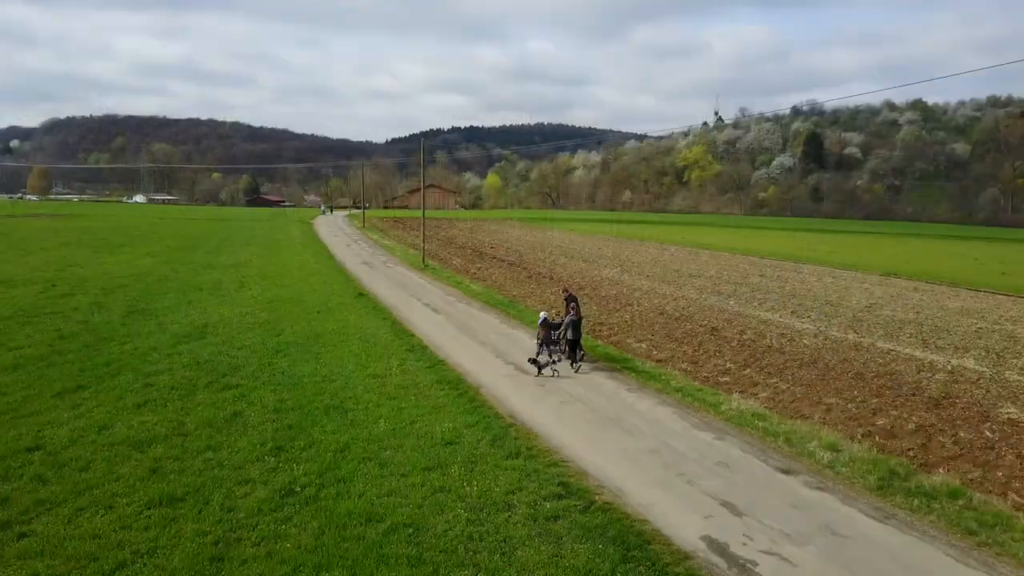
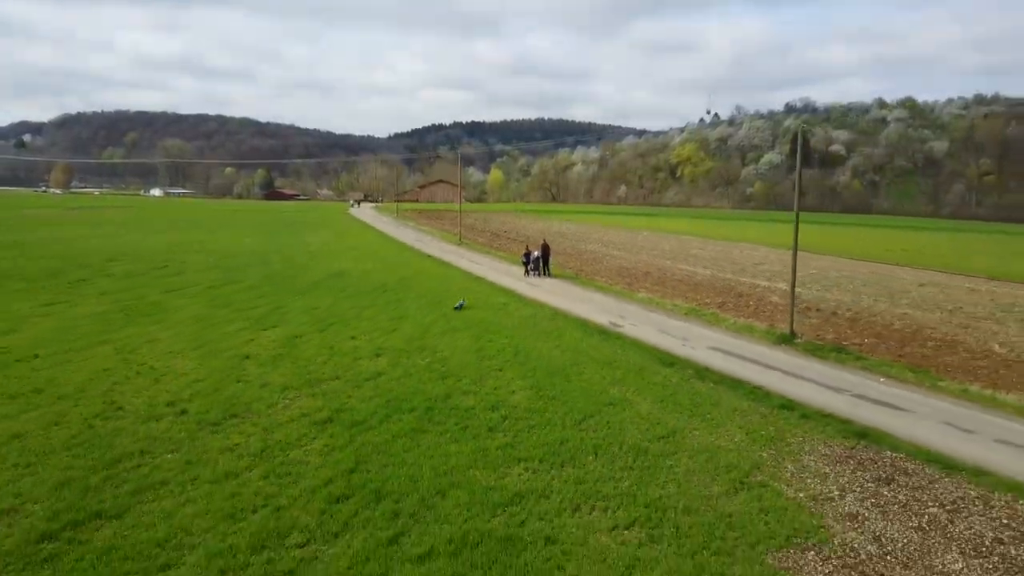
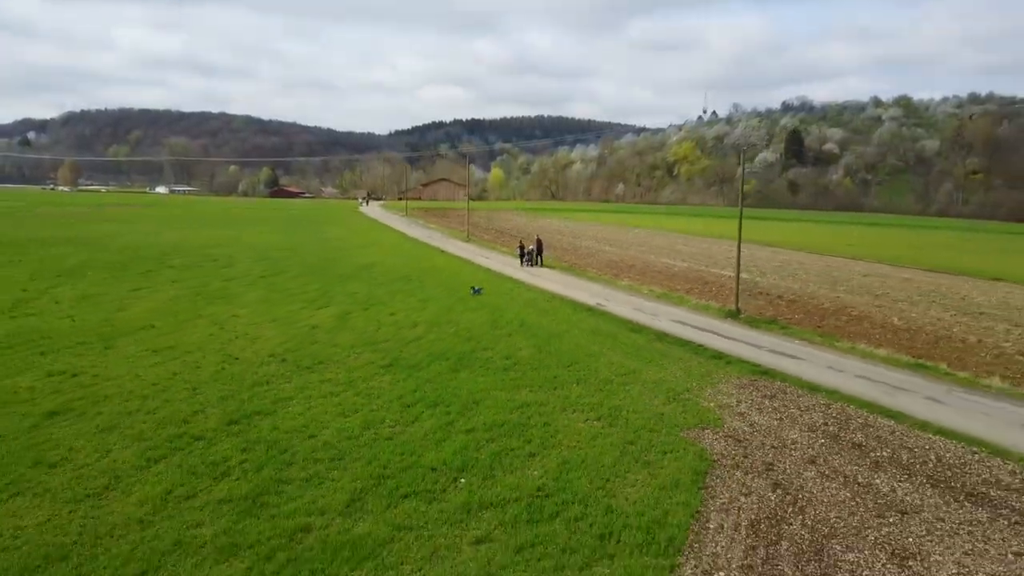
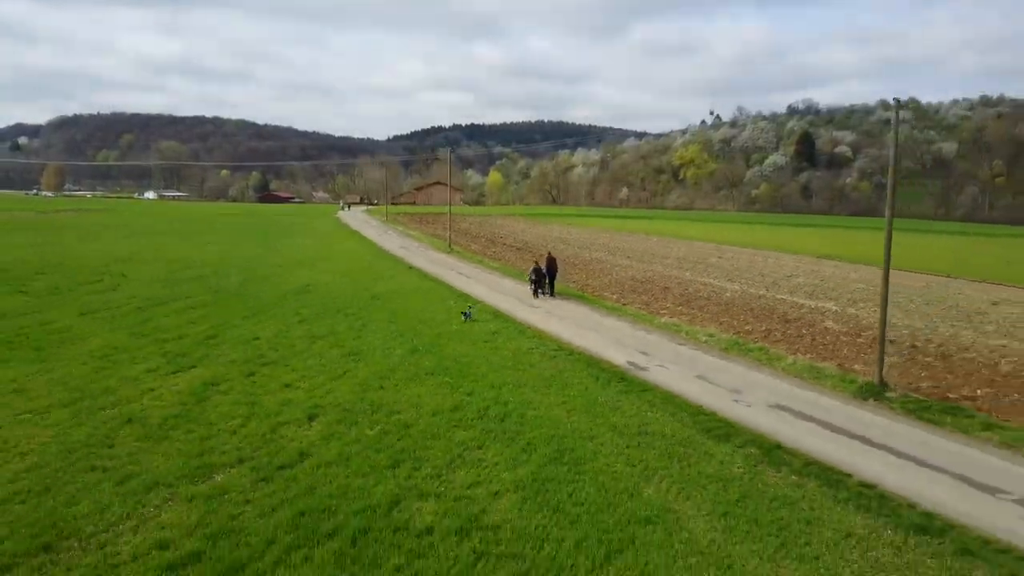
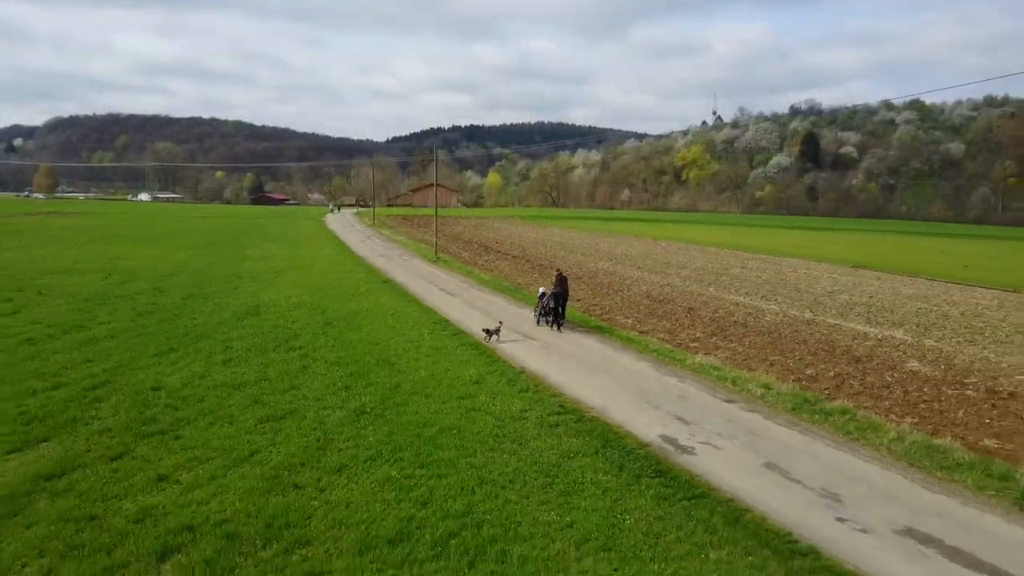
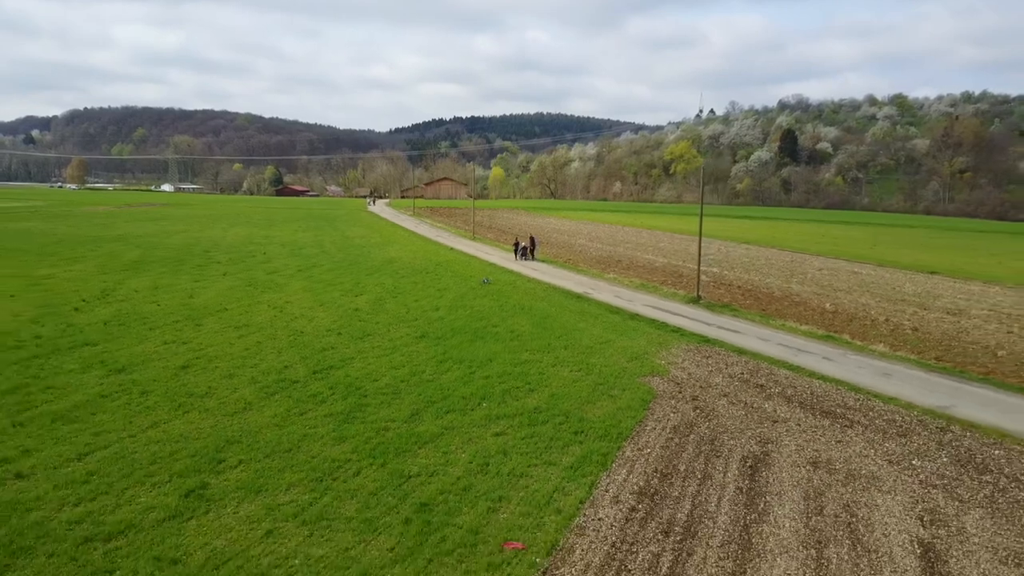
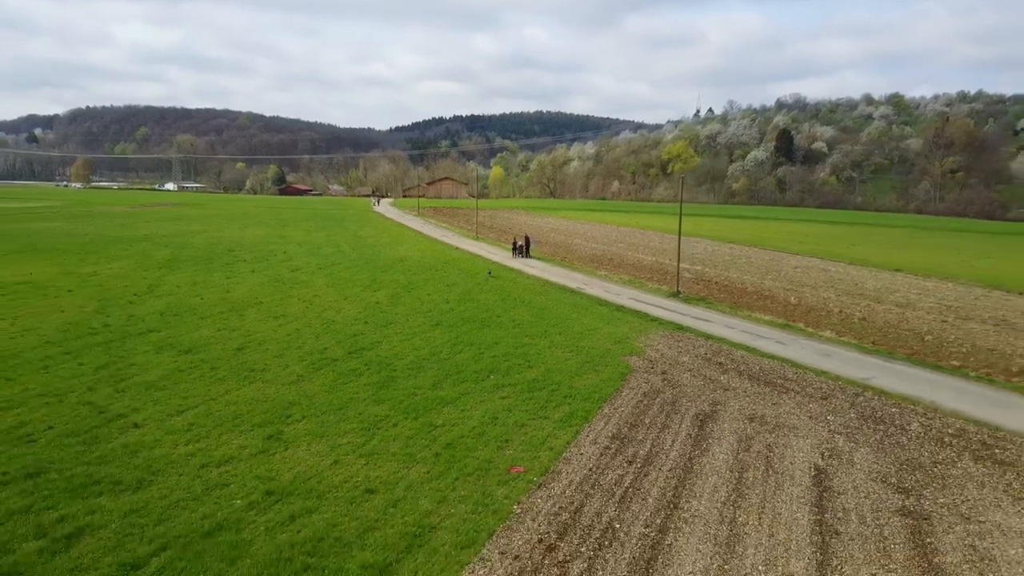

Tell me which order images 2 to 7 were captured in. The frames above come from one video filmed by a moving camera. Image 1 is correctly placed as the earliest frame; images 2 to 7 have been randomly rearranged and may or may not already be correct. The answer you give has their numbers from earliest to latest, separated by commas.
5, 4, 2, 3, 6, 7
